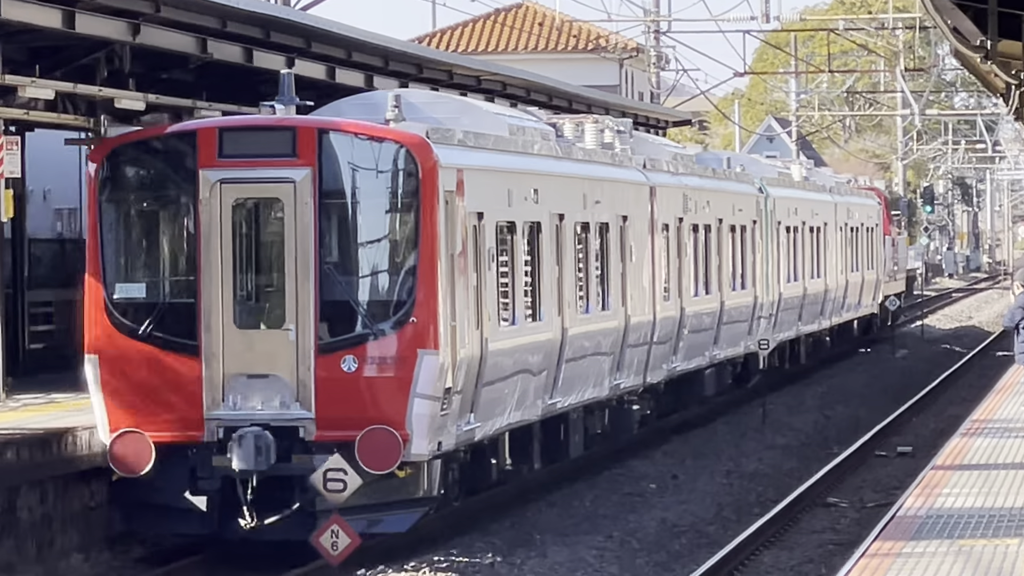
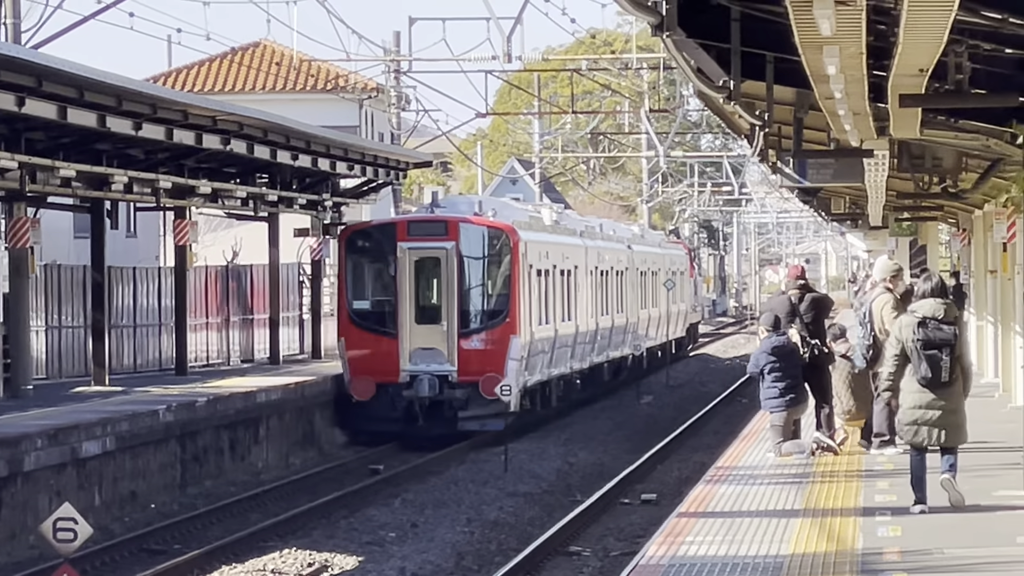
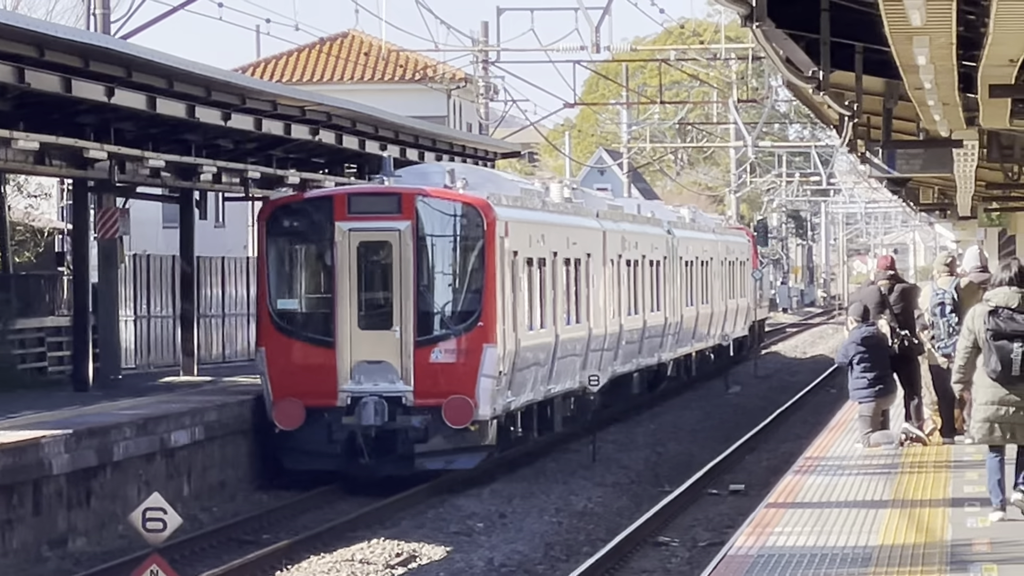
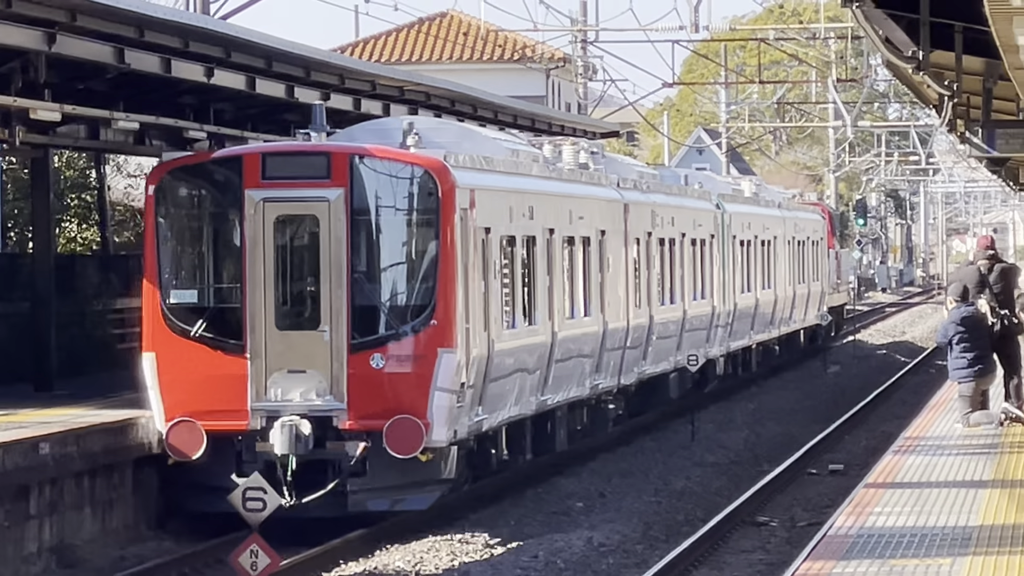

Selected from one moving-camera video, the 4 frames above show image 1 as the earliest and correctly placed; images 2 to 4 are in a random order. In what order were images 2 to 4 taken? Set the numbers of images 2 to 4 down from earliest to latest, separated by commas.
4, 3, 2
